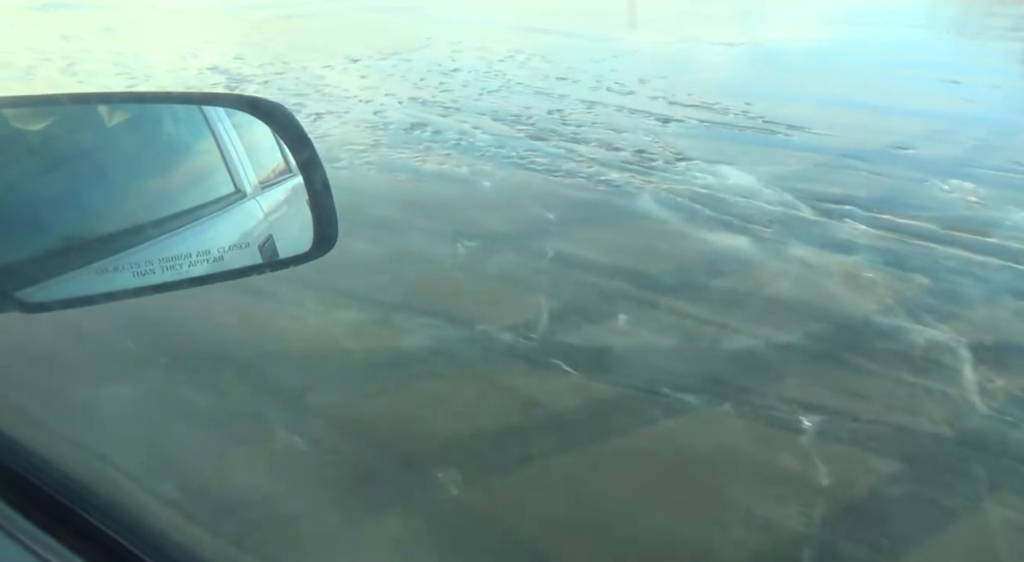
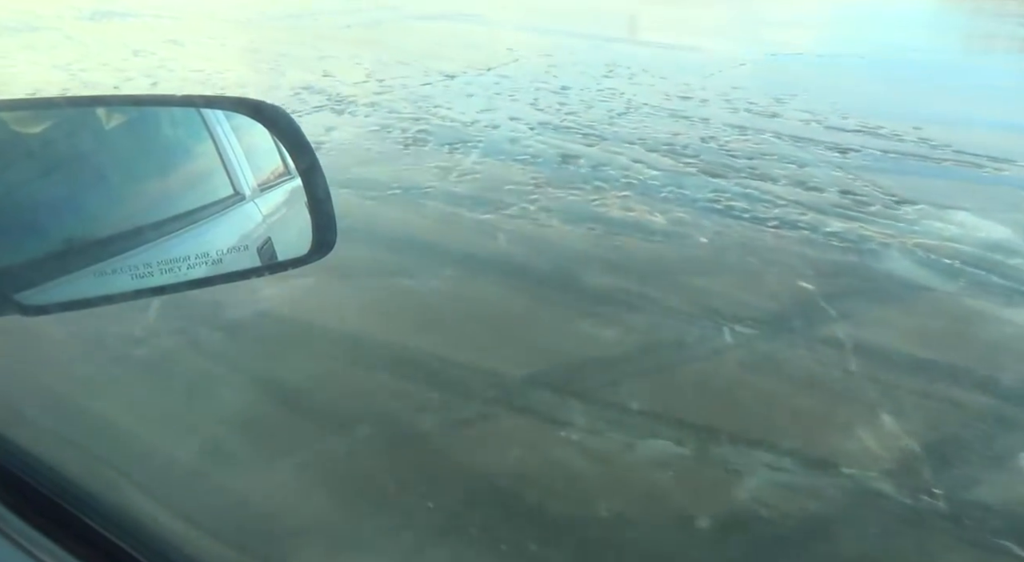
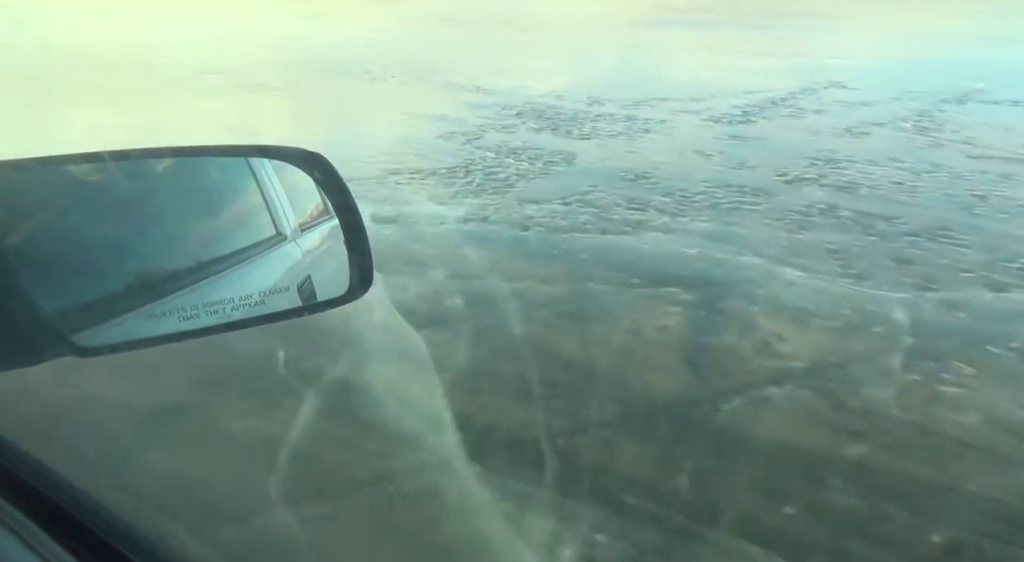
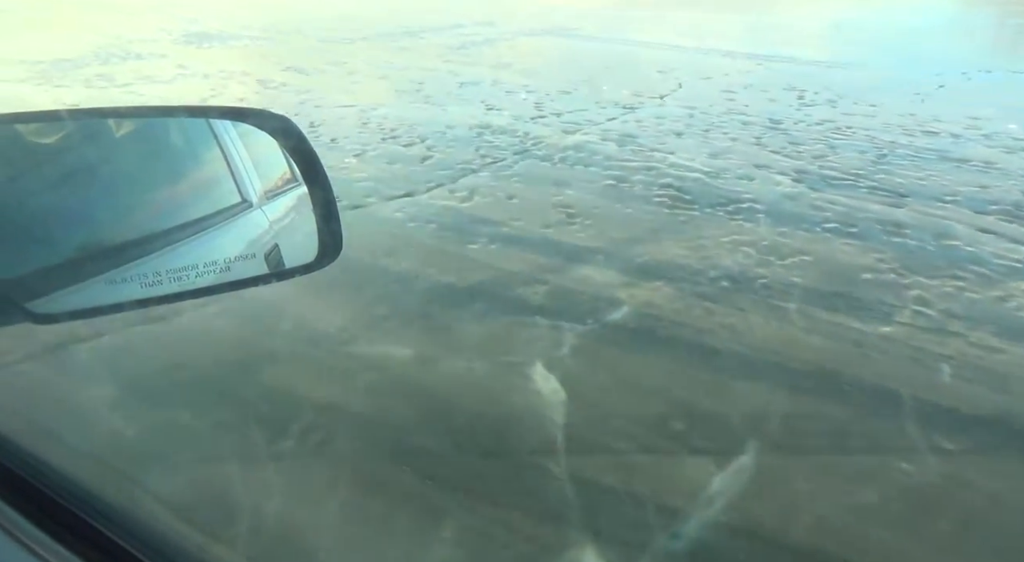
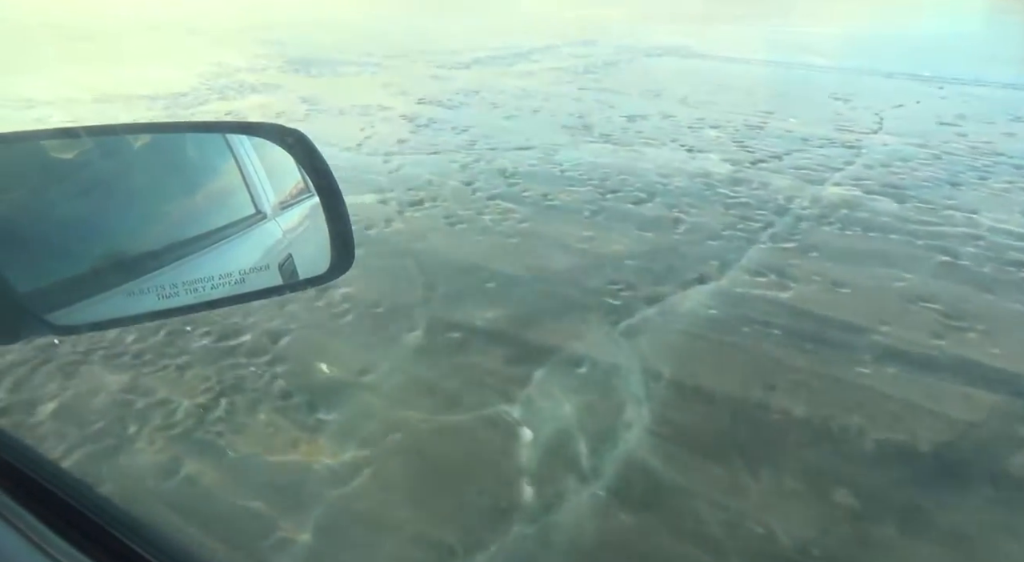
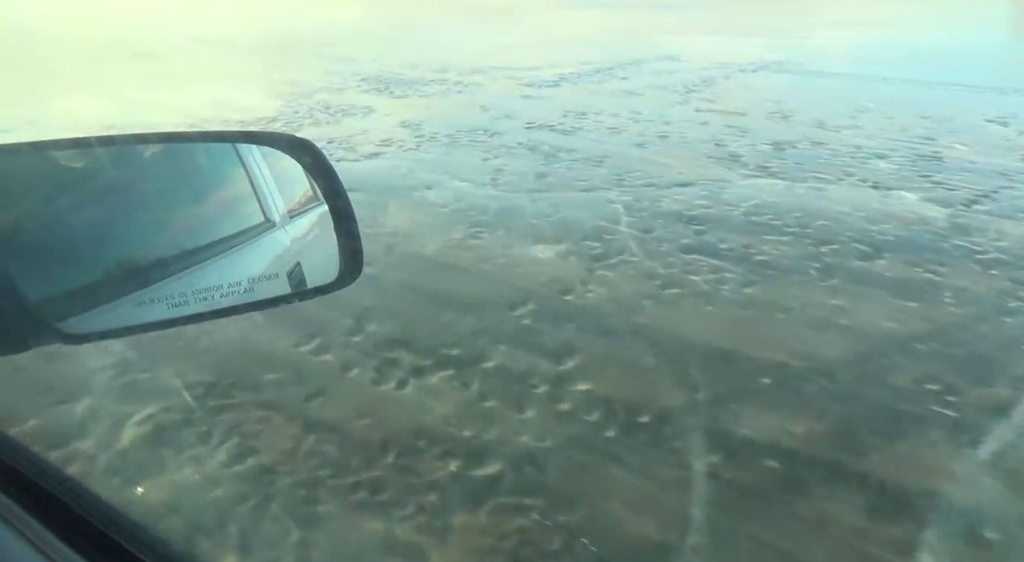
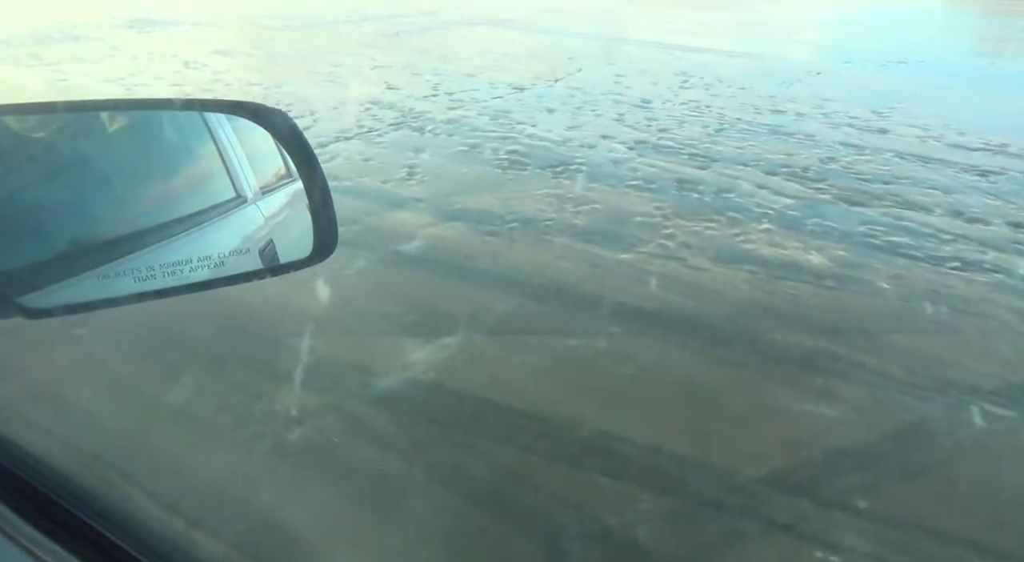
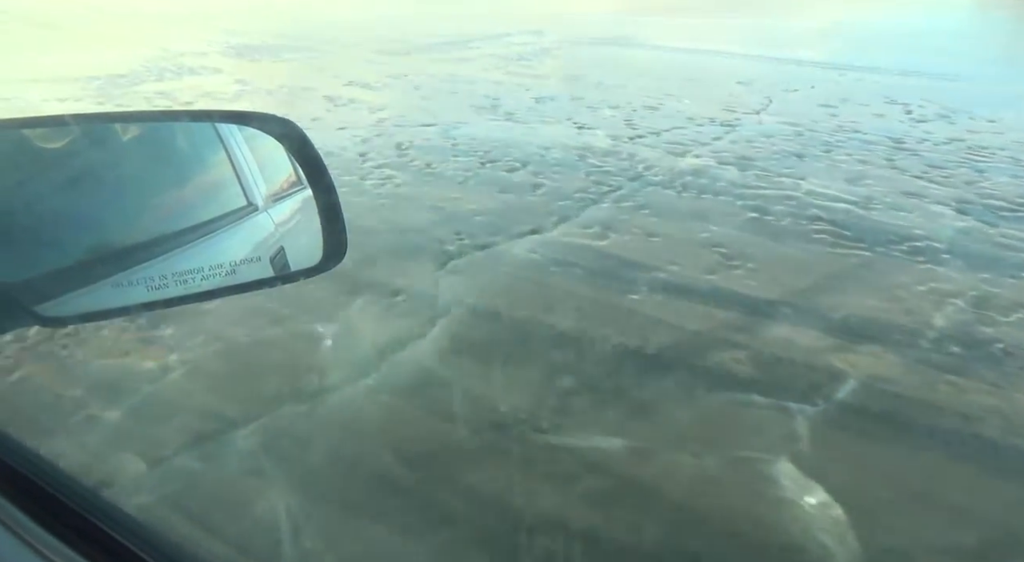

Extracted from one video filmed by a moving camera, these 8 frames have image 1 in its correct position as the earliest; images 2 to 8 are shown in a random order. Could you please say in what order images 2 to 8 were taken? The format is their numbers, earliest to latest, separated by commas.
2, 7, 4, 8, 5, 6, 3
